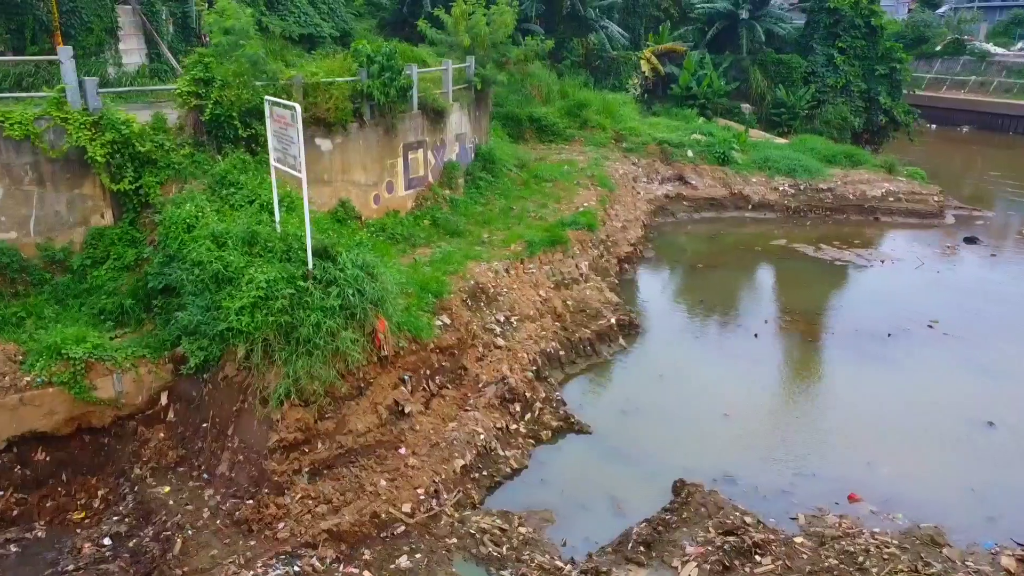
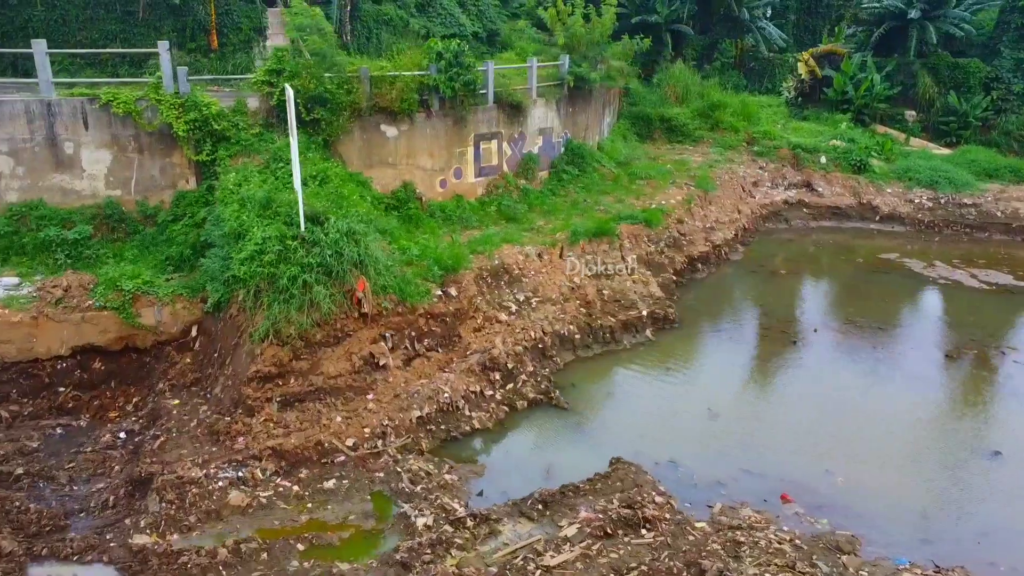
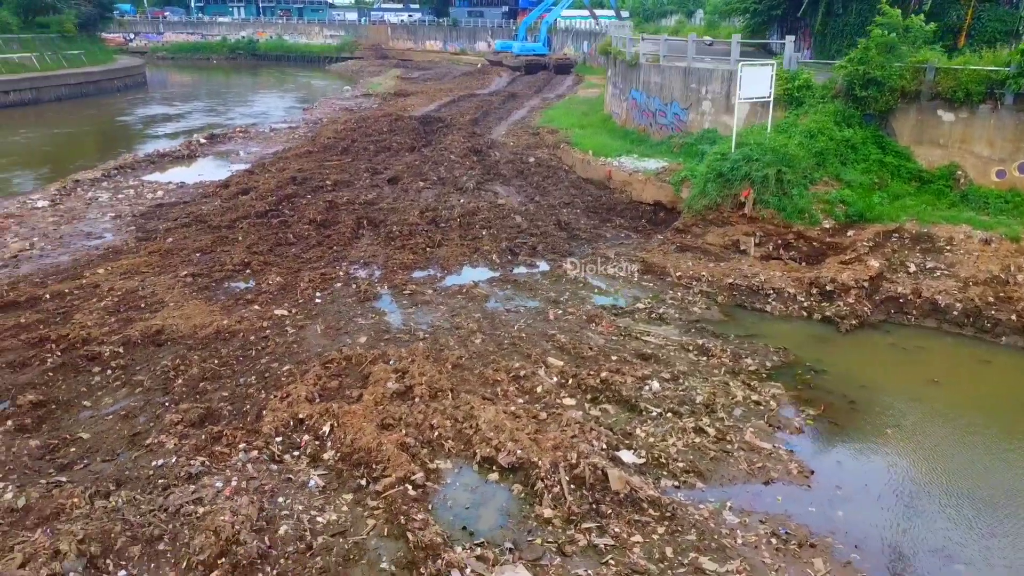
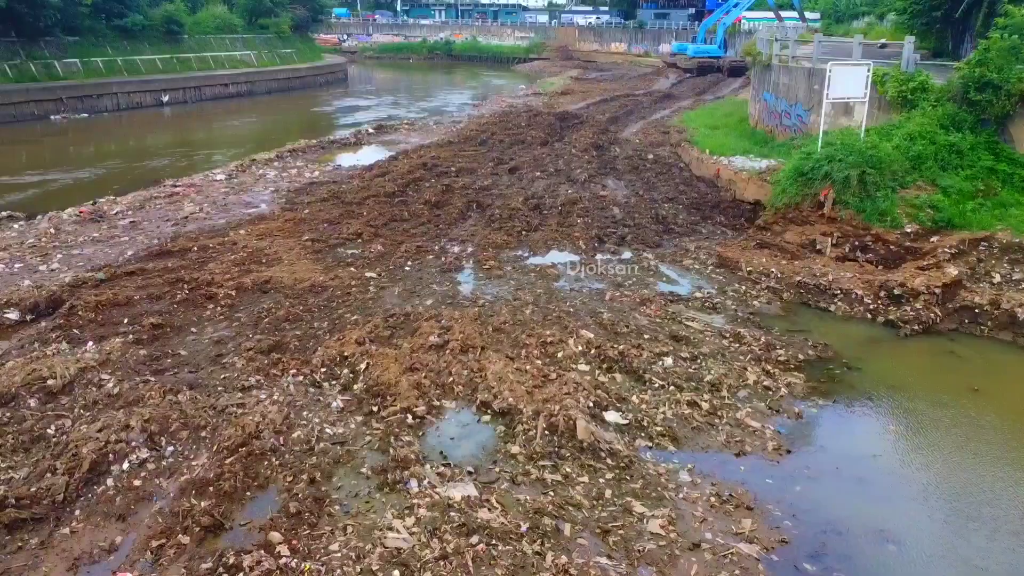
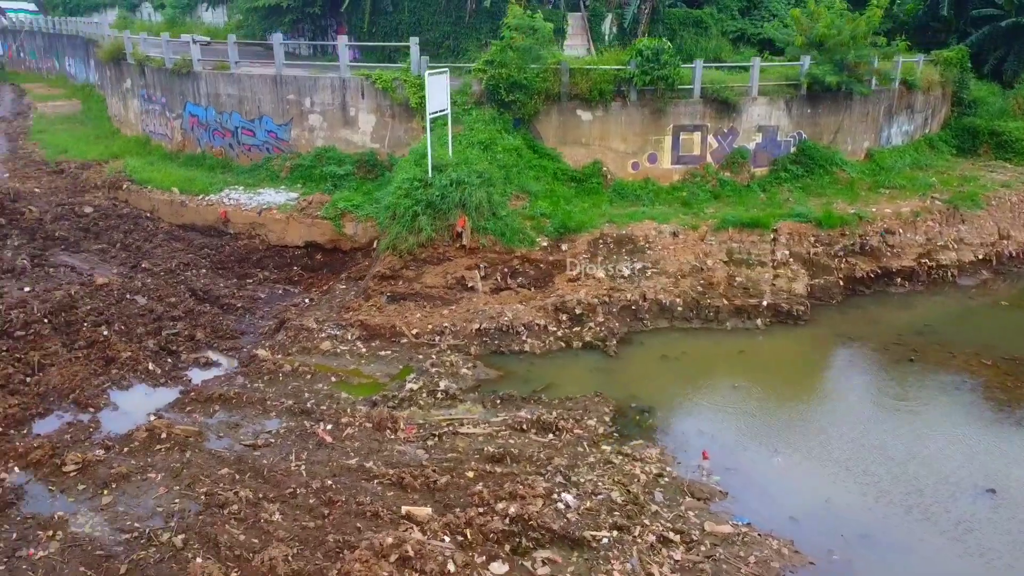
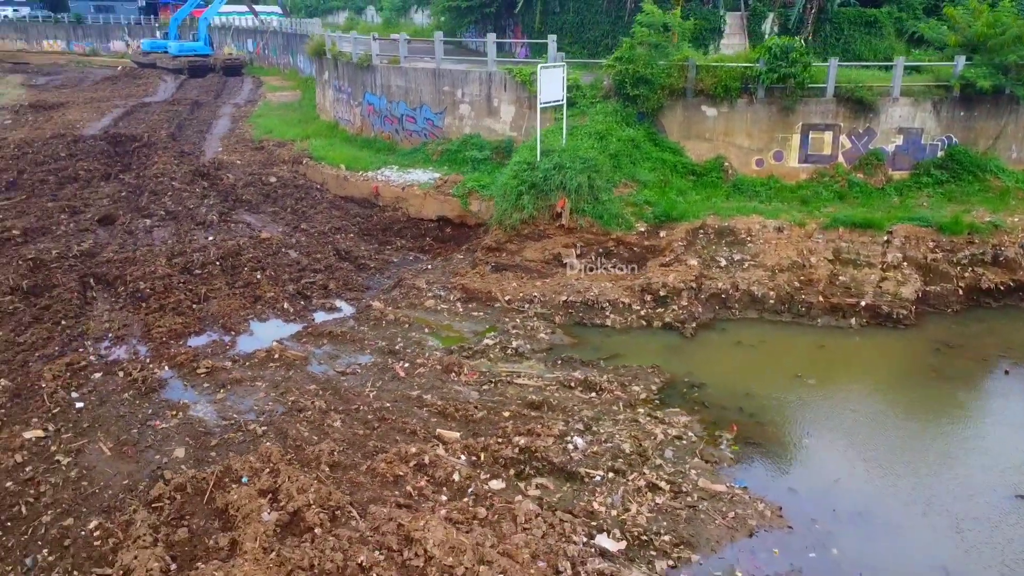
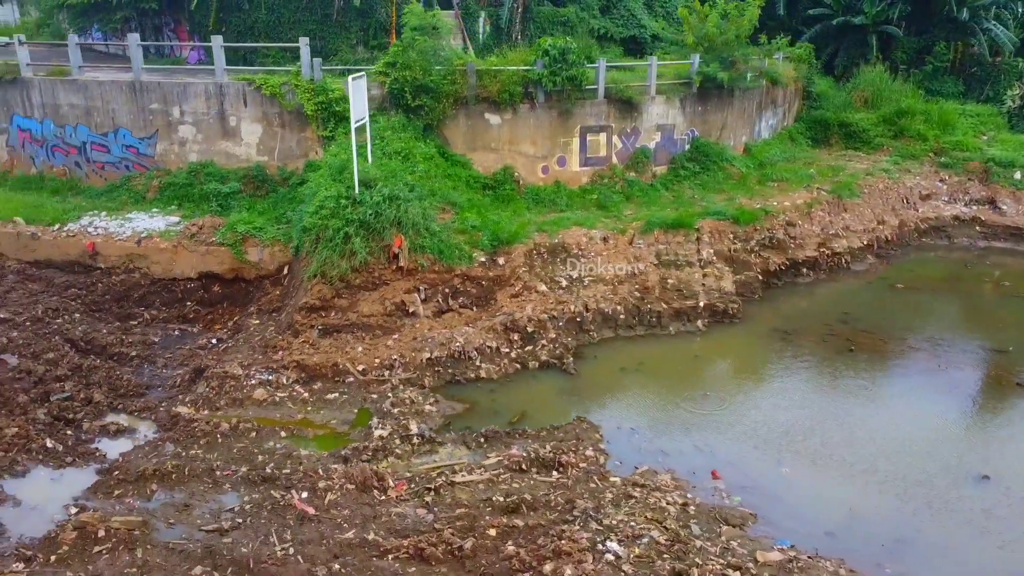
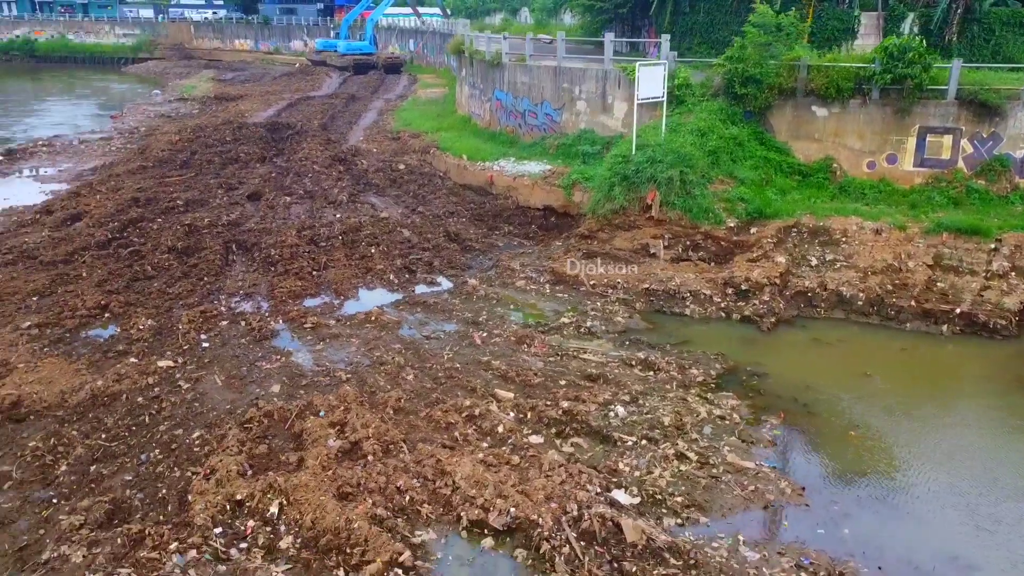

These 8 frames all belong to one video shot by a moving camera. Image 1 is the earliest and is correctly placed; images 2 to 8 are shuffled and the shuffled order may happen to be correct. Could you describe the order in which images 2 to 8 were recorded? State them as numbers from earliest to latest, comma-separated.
2, 7, 5, 6, 8, 3, 4
